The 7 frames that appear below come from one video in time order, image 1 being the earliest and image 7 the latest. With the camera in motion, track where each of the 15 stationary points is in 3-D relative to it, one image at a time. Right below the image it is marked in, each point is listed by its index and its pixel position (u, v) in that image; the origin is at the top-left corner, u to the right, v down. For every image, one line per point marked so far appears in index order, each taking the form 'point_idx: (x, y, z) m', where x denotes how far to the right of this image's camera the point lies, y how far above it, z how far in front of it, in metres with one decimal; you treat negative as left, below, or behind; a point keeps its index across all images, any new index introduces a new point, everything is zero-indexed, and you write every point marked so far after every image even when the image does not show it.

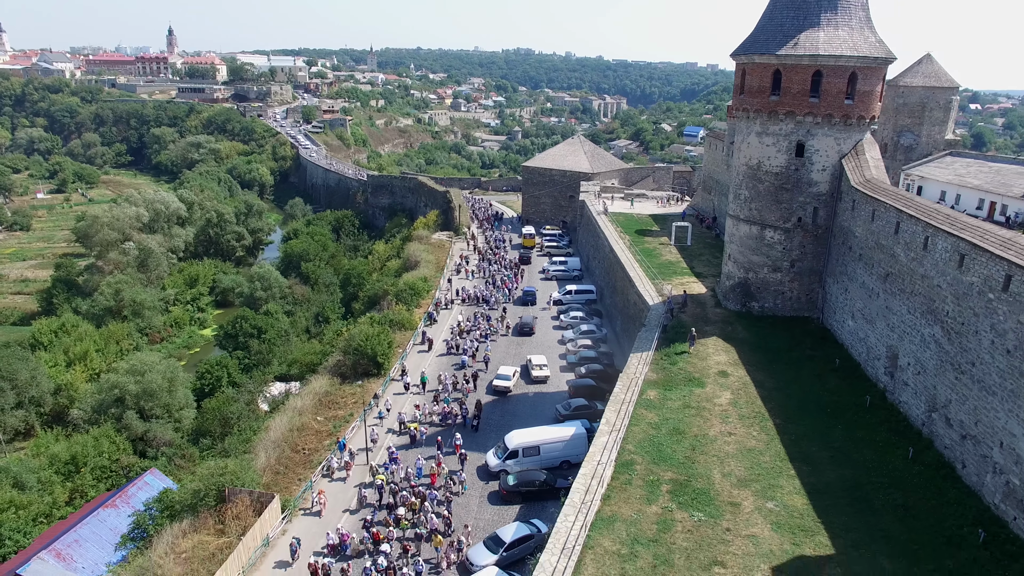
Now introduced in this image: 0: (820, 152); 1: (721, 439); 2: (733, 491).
0: (+7.1, +3.1, +15.4) m
1: (+3.5, -2.5, +11.1) m
2: (+3.2, -2.9, +9.8) m
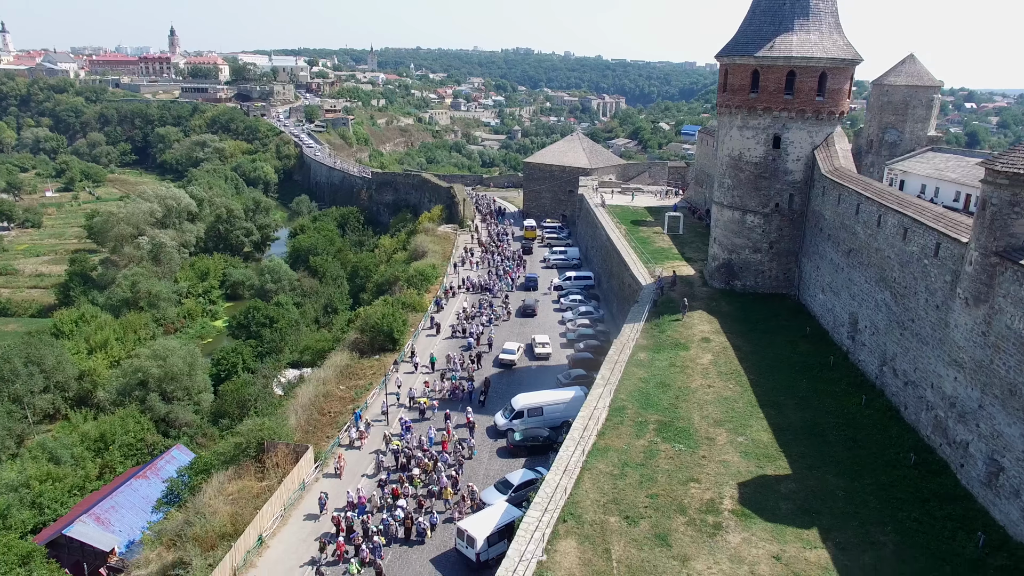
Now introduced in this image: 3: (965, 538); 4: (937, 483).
0: (+7.2, +3.7, +17.1) m
1: (+3.6, -1.9, +12.8) m
2: (+3.4, -2.4, +11.5) m
3: (+5.8, -3.2, +8.6) m
4: (+6.2, -2.8, +9.8) m
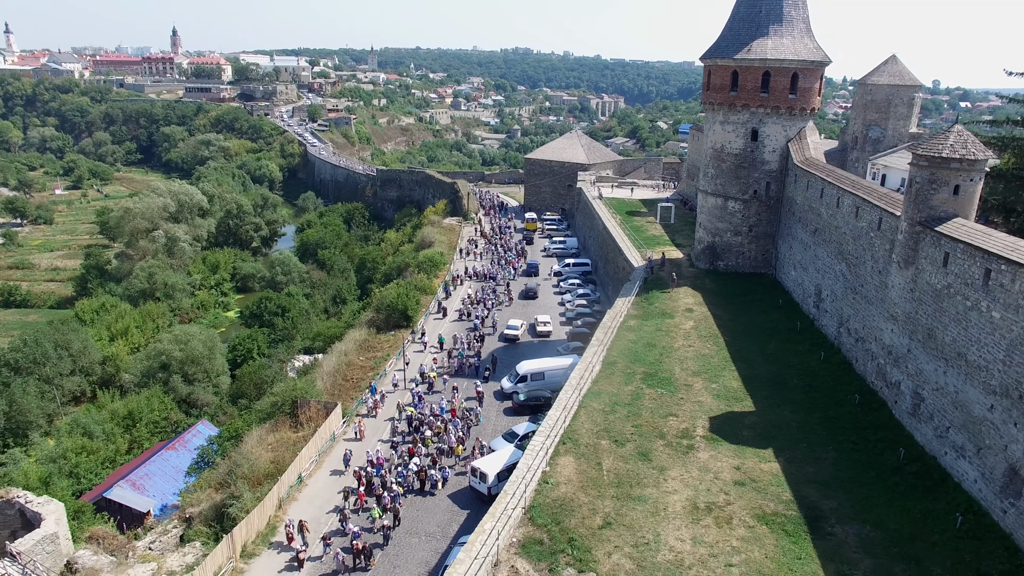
0: (+7.3, +4.3, +19.1) m
1: (+3.8, -1.3, +14.8) m
2: (+3.5, -1.8, +13.5) m
3: (+5.9, -2.6, +10.6) m
4: (+6.3, -2.2, +11.7) m
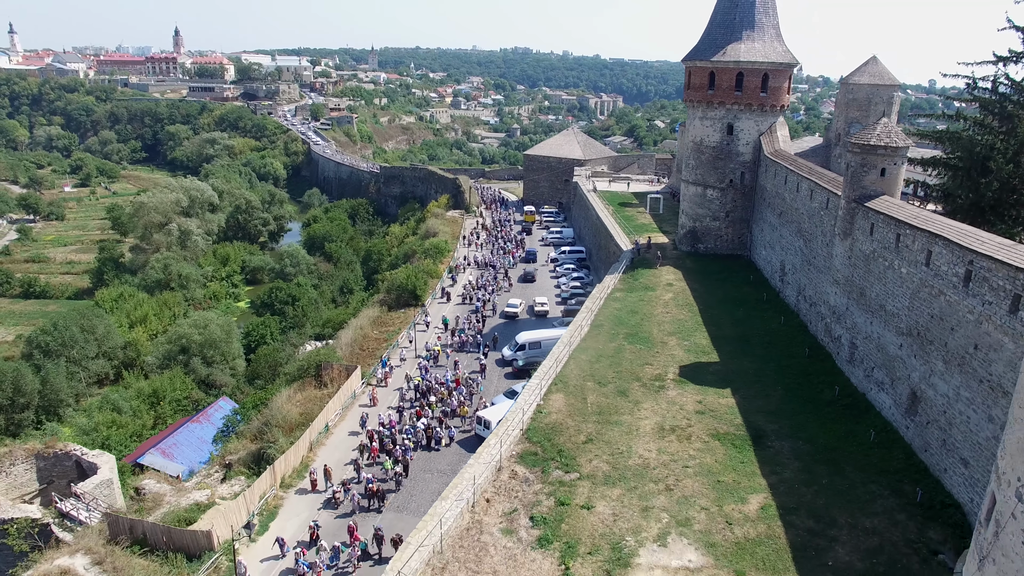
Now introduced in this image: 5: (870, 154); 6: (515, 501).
0: (+7.3, +4.9, +21.2) m
1: (+3.8, -0.7, +16.9) m
2: (+3.5, -1.1, +15.6) m
3: (+5.9, -1.9, +12.7) m
4: (+6.3, -1.6, +13.9) m
5: (+6.9, +2.6, +13.0) m
6: (0.0, -3.1, +9.8) m
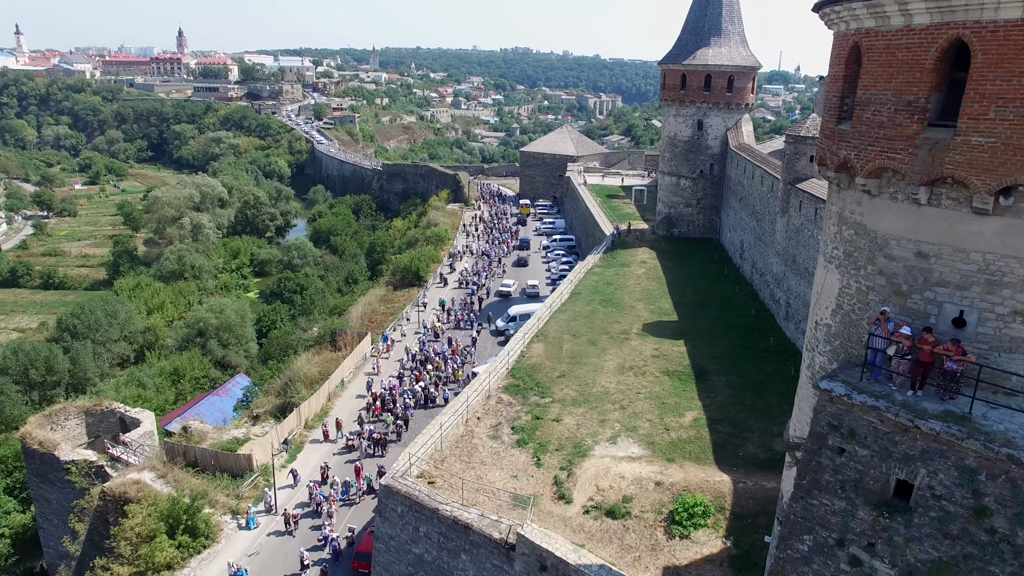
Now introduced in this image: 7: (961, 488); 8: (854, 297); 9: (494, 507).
0: (+7.1, +5.7, +23.7) m
1: (+3.5, +0.1, +19.4) m
2: (+3.3, -0.4, +18.1) m
3: (+5.7, -1.2, +15.2) m
4: (+6.0, -0.8, +16.4) m
5: (+6.7, +3.3, +15.6) m
6: (-0.2, -2.4, +12.4) m
7: (+3.3, -1.4, +4.8) m
8: (+3.0, -0.1, +5.9) m
9: (-0.3, -3.2, +9.8) m
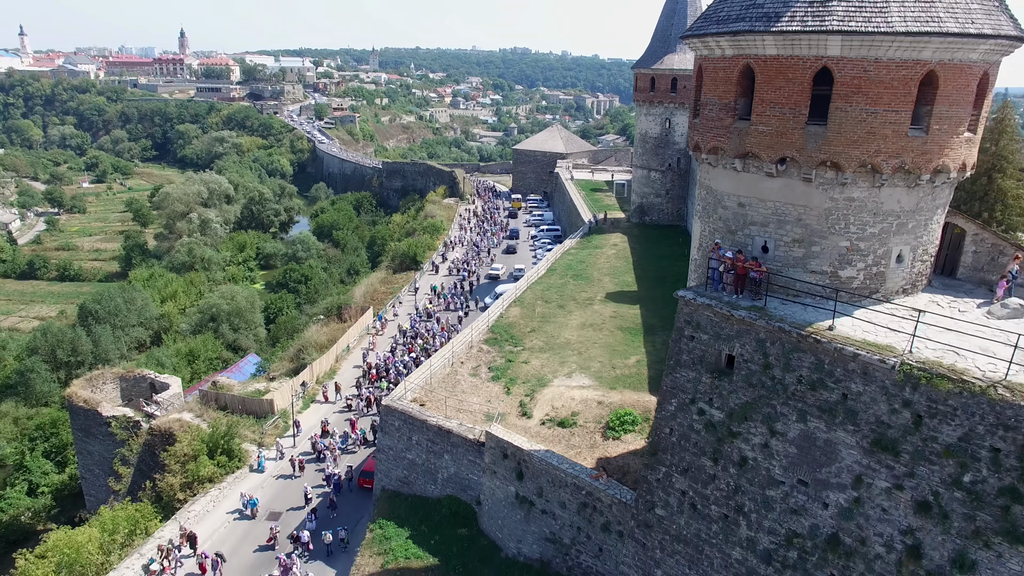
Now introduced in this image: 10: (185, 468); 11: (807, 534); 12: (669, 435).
0: (+6.5, +6.4, +26.5) m
1: (+3.0, +0.8, +22.1) m
2: (+2.8, +0.4, +20.8) m
3: (+5.2, -0.5, +17.9) m
4: (+5.5, -0.1, +19.1) m
5: (+6.2, +4.1, +18.3) m
6: (-0.7, -1.6, +15.1) m
7: (+2.7, -0.7, +7.6) m
8: (+2.5, +0.6, +8.6) m
9: (-0.8, -2.5, +12.6) m
10: (-7.4, -4.0, +15.1) m
11: (+3.2, -2.6, +7.2) m
12: (+2.0, -1.8, +8.5) m
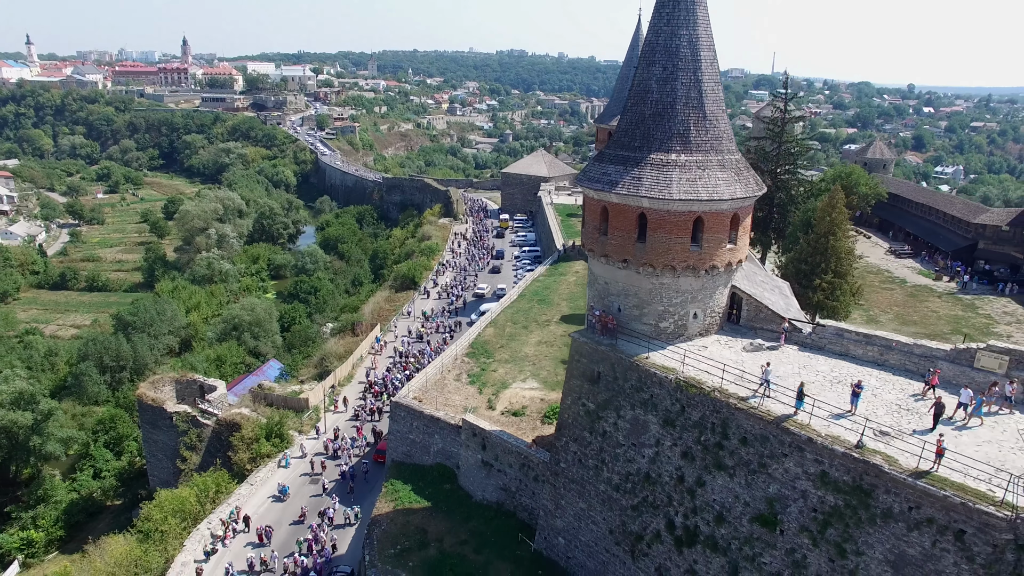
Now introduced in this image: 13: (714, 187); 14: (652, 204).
0: (+5.7, +5.6, +32.1) m
1: (+2.1, -0.1, +27.8) m
2: (+1.9, -0.5, +26.5) m
3: (+4.3, -1.3, +23.6) m
4: (+4.7, -1.0, +24.8) m
5: (+5.3, +3.2, +23.9) m
6: (-1.6, -2.5, +20.7) m
7: (+1.9, -1.6, +13.2) m
8: (+1.7, -0.2, +14.2) m
9: (-1.6, -3.4, +18.2) m
10: (-8.2, -4.9, +20.8) m
11: (+2.4, -3.5, +12.8) m
12: (+1.2, -2.7, +14.1) m
13: (+3.7, +1.9, +12.4) m
14: (+2.6, +1.6, +12.5) m
